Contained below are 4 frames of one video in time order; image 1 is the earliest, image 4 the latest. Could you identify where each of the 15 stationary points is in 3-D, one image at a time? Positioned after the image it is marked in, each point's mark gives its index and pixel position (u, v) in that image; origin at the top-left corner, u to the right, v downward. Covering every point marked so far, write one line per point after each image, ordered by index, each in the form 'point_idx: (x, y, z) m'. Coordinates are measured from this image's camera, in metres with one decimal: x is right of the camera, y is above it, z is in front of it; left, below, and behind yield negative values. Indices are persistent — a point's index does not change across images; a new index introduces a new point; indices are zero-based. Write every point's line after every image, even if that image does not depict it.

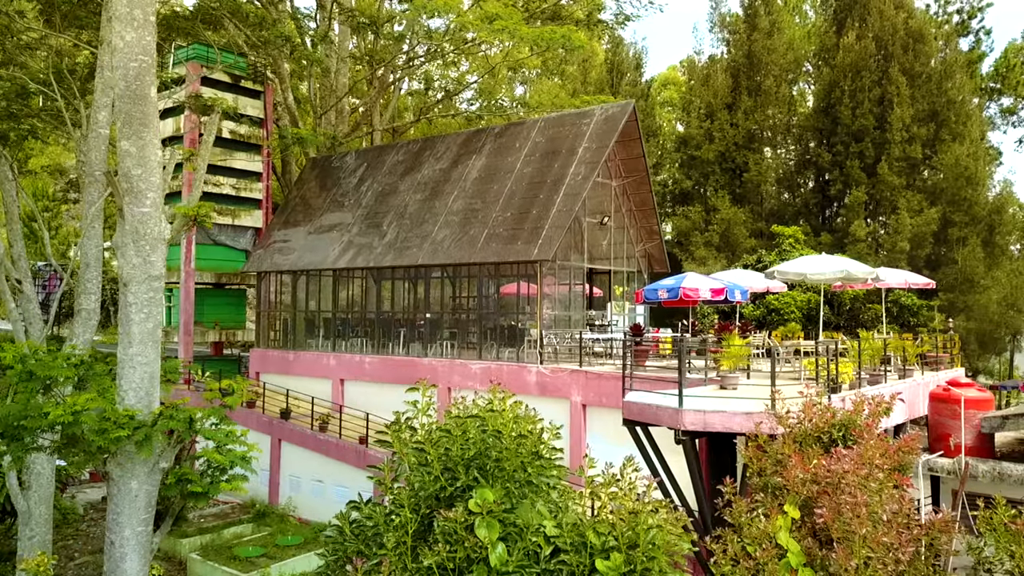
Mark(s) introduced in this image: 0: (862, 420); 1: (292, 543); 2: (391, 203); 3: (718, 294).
0: (+2.5, -1.0, +5.1) m
1: (-4.1, -4.7, +13.2) m
2: (-3.1, +2.0, +17.8) m
3: (+3.5, -0.1, +12.1) m
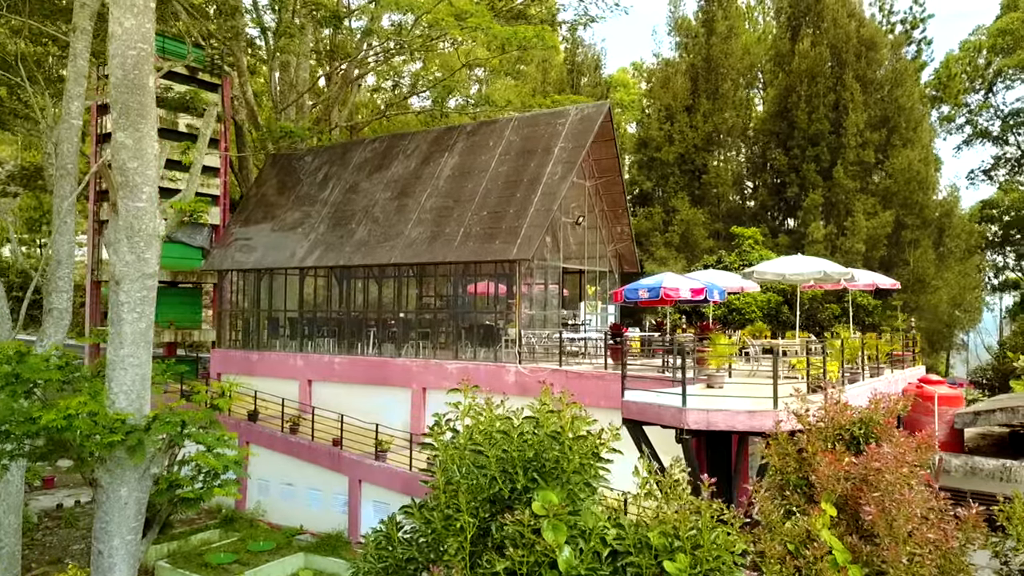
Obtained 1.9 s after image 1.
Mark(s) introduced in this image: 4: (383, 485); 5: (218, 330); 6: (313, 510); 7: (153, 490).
0: (+2.7, -1.0, +5.2) m
1: (-4.4, -4.7, +12.9) m
2: (-3.8, +2.1, +17.5) m
3: (+3.2, -0.1, +12.3) m
4: (-2.3, -3.6, +12.9) m
5: (-7.7, -1.1, +18.6) m
6: (-4.0, -4.4, +14.2) m
7: (-3.9, -2.3, +8.1) m
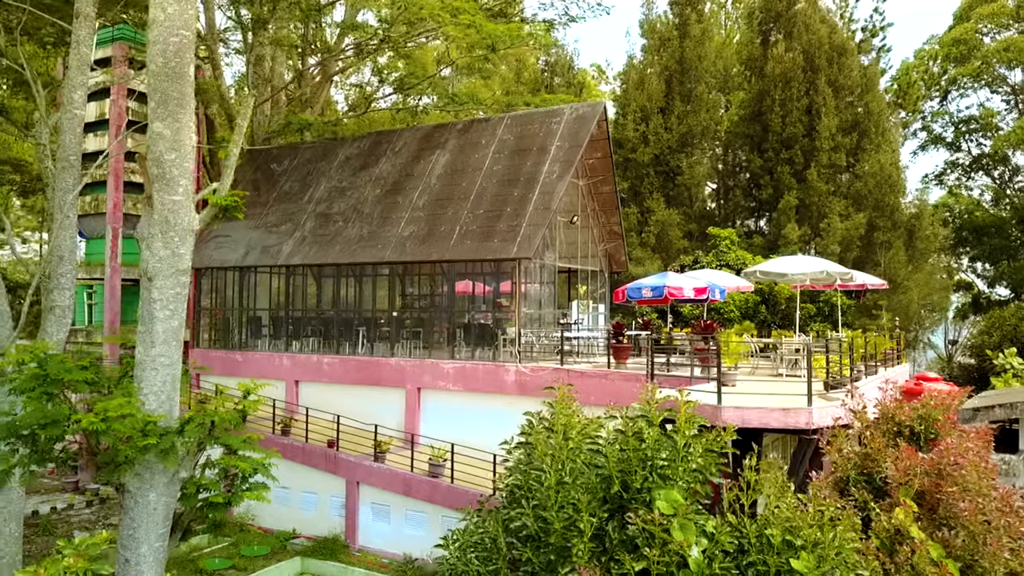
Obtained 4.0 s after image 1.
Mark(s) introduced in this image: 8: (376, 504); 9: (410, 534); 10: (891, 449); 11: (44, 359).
0: (+3.2, -0.9, +5.3) m
1: (-4.4, -4.7, +12.6) m
2: (-4.0, +2.1, +17.2) m
3: (+3.3, -0.1, +12.4) m
4: (-2.3, -3.5, +12.7) m
5: (-8.0, -1.0, +18.1) m
6: (-4.0, -4.4, +13.9) m
7: (-3.6, -2.3, +7.8) m
8: (-2.4, -3.9, +12.9) m
9: (-1.8, -4.3, +12.5) m
10: (+2.7, -1.2, +5.2) m
11: (-4.9, -0.8, +7.6) m
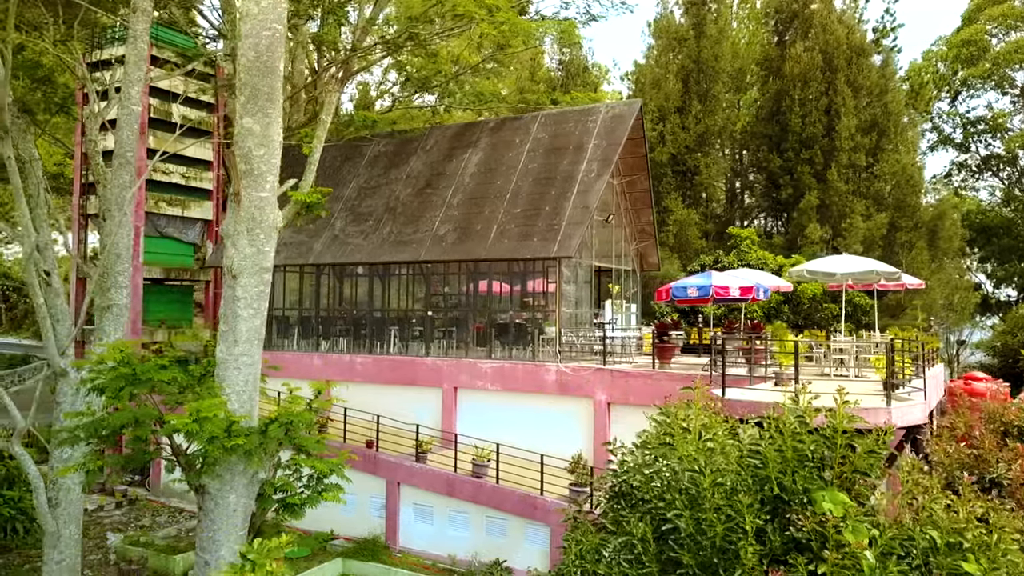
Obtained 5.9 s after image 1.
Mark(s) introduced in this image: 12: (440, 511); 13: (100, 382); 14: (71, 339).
0: (+3.9, -0.9, +5.2) m
1: (-3.7, -4.6, +12.5) m
2: (-3.2, +2.1, +17.1) m
3: (+4.0, -0.1, +12.3) m
4: (-1.6, -3.5, +12.6) m
5: (-7.3, -1.0, +18.0) m
6: (-3.3, -4.4, +13.8) m
7: (-2.9, -2.3, +7.7) m
8: (-1.7, -3.9, +12.8) m
9: (-1.0, -4.3, +12.4) m
10: (+3.5, -1.2, +5.1) m
11: (-4.2, -0.7, +7.5) m
12: (-1.3, -3.9, +12.5) m
13: (-4.3, -1.0, +7.3) m
14: (-5.3, -0.6, +8.6) m
